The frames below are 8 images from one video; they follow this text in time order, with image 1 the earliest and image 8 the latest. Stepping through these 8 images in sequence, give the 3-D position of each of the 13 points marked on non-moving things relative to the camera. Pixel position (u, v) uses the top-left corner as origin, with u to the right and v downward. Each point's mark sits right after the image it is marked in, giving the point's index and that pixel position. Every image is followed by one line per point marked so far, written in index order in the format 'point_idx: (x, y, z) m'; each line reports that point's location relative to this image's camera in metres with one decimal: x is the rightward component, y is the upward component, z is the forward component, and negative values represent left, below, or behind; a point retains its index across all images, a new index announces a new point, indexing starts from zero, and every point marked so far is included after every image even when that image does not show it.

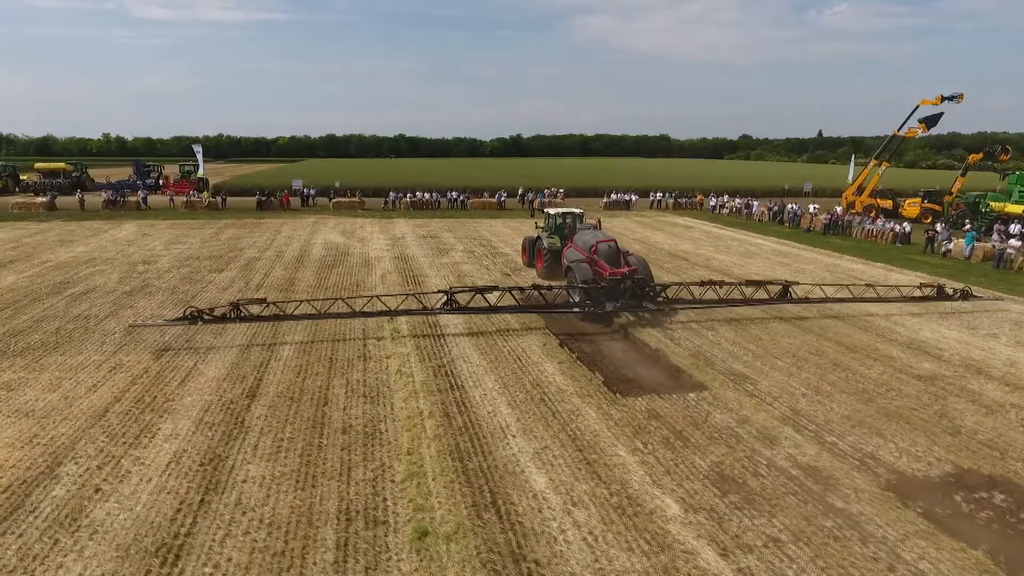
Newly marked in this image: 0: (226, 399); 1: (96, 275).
0: (-3.7, -1.5, +8.2) m
1: (-9.8, +0.3, +14.9) m
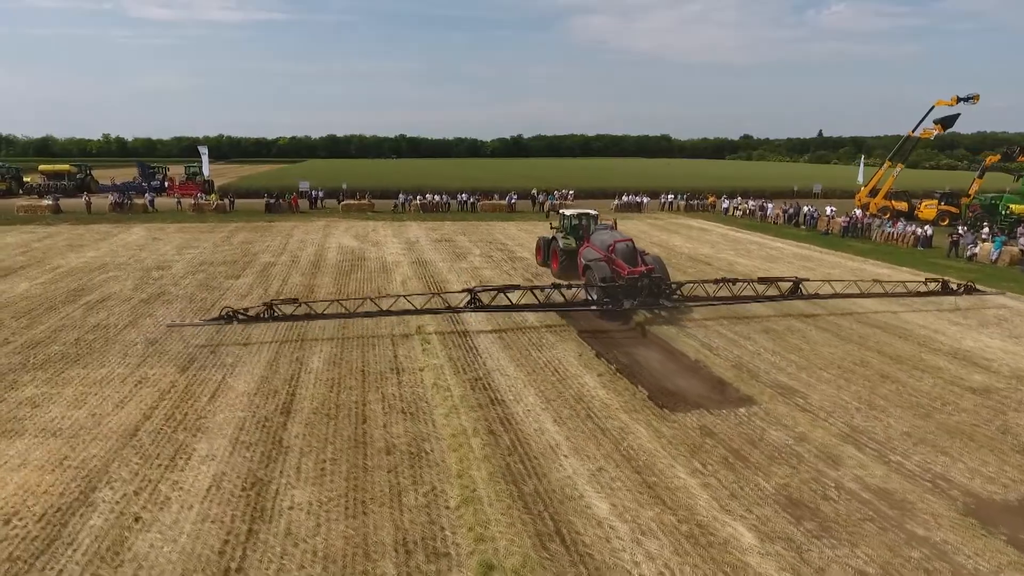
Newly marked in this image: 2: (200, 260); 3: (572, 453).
0: (-3.2, -1.6, +7.9) m
1: (-9.3, +0.1, +14.5) m
2: (-8.5, +0.7, +17.2) m
3: (+0.7, -1.9, +7.1) m
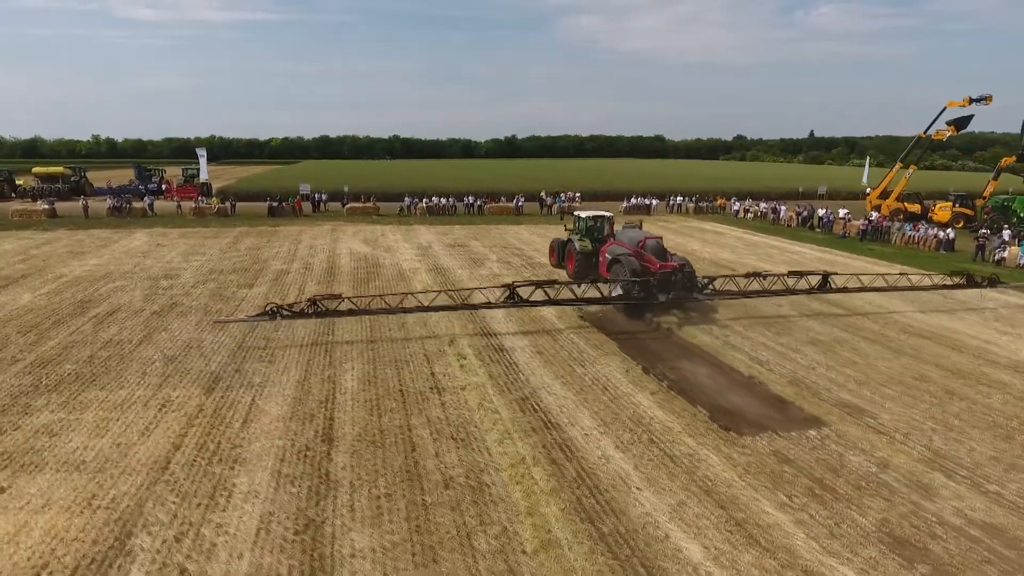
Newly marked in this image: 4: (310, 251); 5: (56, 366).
0: (-2.5, -1.8, +7.3) m
1: (-8.7, -0.1, +13.8) m
2: (-8.0, +0.5, +16.5) m
3: (+1.4, -2.1, +6.6) m
4: (-6.3, +1.1, +19.4) m
5: (-6.8, -1.2, +9.4) m
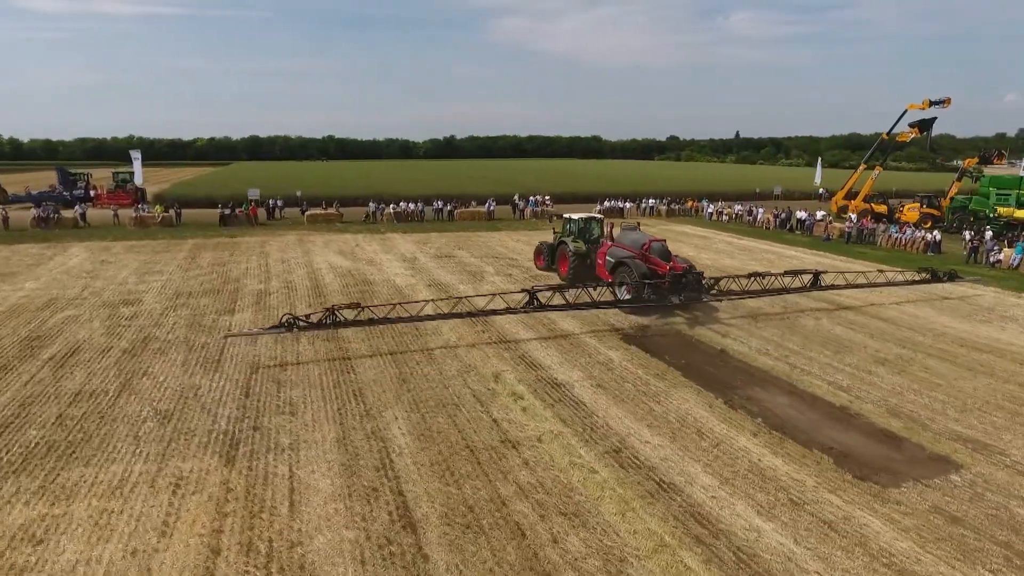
0: (-1.2, -2.2, +5.7) m
1: (-8.1, -0.7, +11.6) m
2: (-7.7, -0.1, +14.4) m
3: (+2.7, -2.4, +5.4) m
4: (-6.3, +0.6, +17.3) m
5: (-5.8, -1.7, +7.4) m
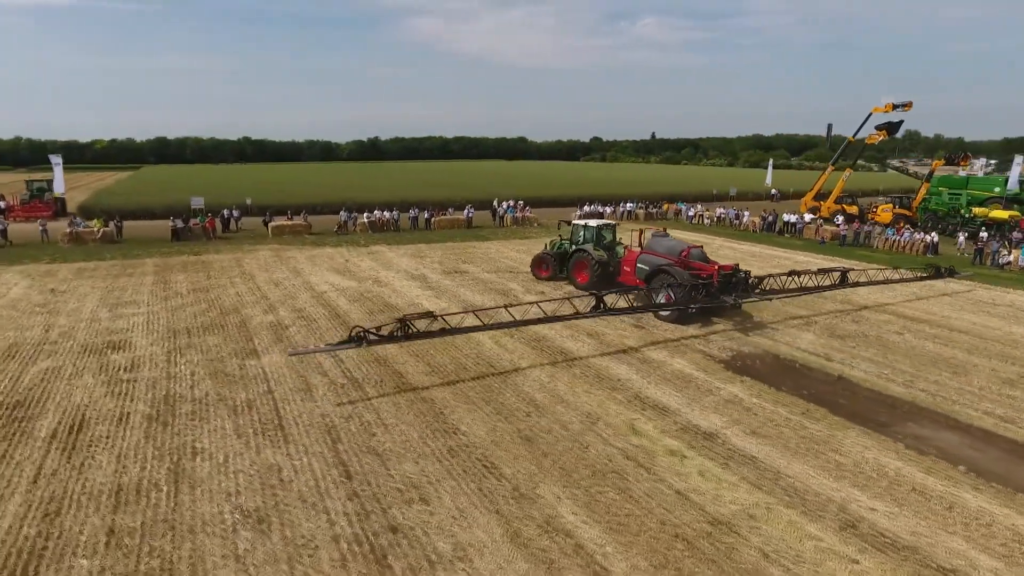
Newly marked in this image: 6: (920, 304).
0: (+1.1, -2.7, +4.1) m
1: (-6.6, -1.4, +9.0) m
2: (-6.5, -0.7, +11.9) m
3: (+5.0, -2.7, +4.3) m
4: (-5.6, 0.0, +15.0) m
5: (-3.7, -2.3, +5.2) m
6: (+9.8, -0.3, +15.0) m
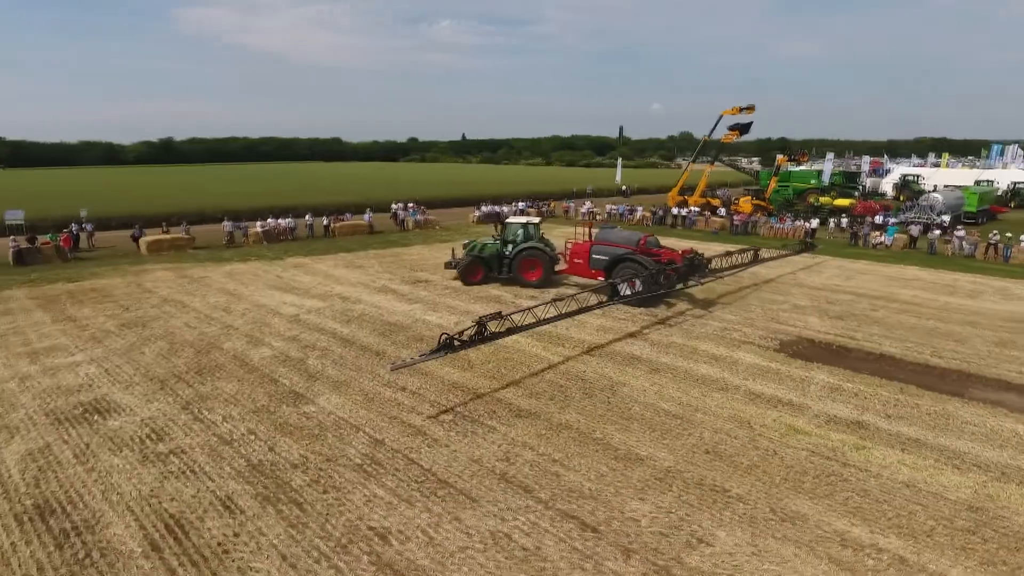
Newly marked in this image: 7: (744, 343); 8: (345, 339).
0: (+4.2, -2.6, +4.0) m
1: (-4.6, -1.9, +6.5) m
2: (-5.4, -1.3, +9.2) m
3: (+7.9, -2.4, +5.3) m
4: (-5.4, -0.6, +12.5) m
5: (-0.7, -2.6, +3.6) m
6: (+9.3, +0.2, +17.0) m
7: (+4.2, -1.0, +11.3) m
8: (-3.0, -0.9, +11.2) m
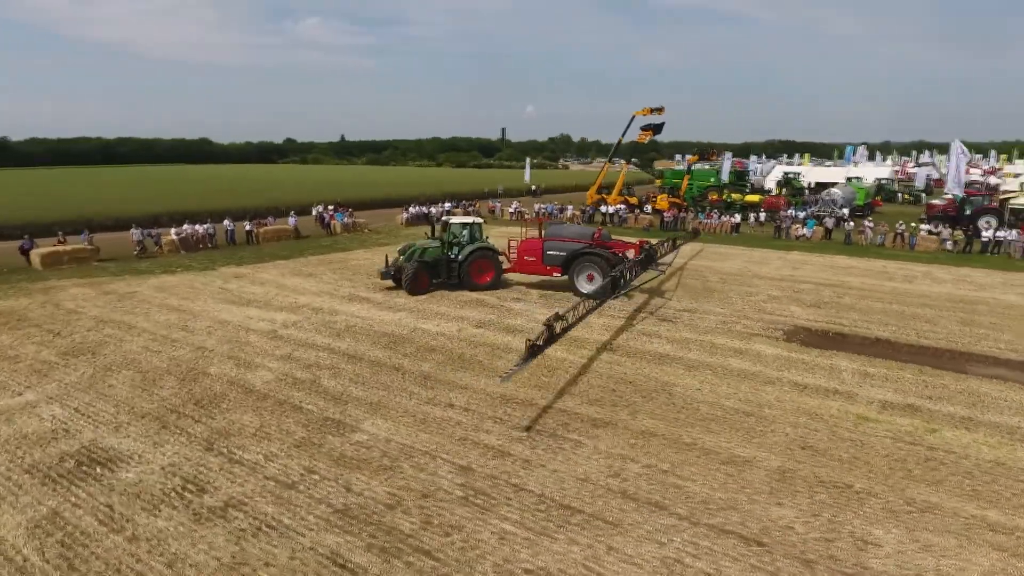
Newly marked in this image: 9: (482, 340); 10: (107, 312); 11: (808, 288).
0: (+5.8, -2.4, +4.2) m
1: (-3.3, -2.1, +5.1) m
2: (-4.7, -1.5, +7.6) m
3: (+9.2, -2.1, +6.2) m
4: (-5.3, -0.8, +10.8) m
5: (+1.1, -2.6, +3.0) m
6: (+8.3, +0.5, +17.9) m
7: (+4.4, -0.9, +11.4) m
8: (-2.7, -1.1, +10.0) m
9: (-0.5, -0.9, +10.8) m
10: (-8.0, -0.5, +12.3) m
11: (+7.3, 0.0, +15.4) m
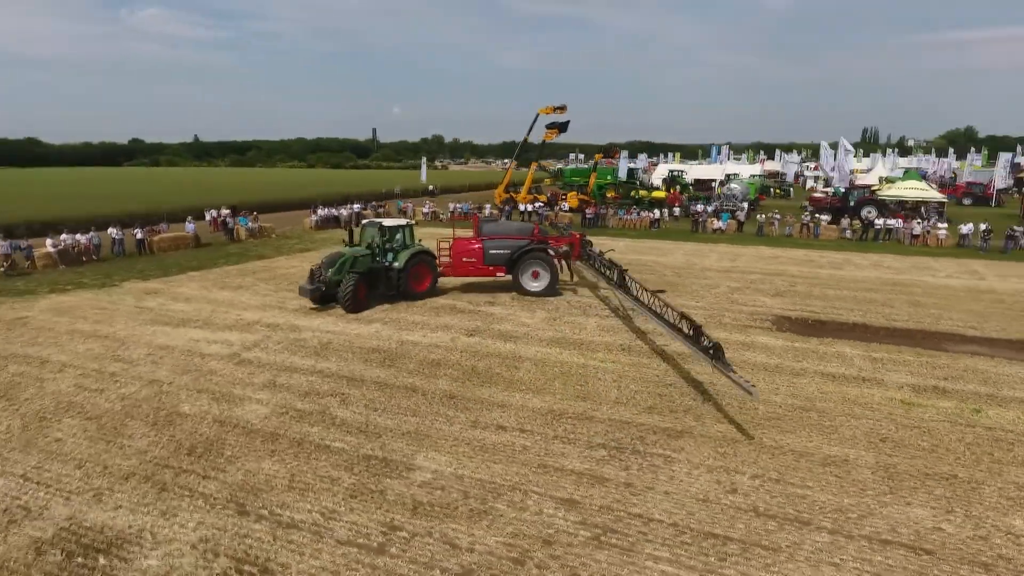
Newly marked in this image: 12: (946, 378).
0: (+7.2, -2.2, +4.6) m
1: (-2.0, -2.2, +3.7) m
2: (-3.8, -1.8, +5.8) m
3: (+10.0, -1.7, +7.3) m
4: (-5.1, -1.1, +8.9) m
5: (+2.7, -2.5, +2.5) m
6: (+6.7, +0.8, +18.5) m
7: (+4.2, -0.7, +11.4) m
8: (-2.4, -1.2, +8.6) m
9: (-0.4, -1.0, +9.8) m
10: (-8.1, -0.9, +9.8) m
11: (+6.2, +0.2, +15.9) m
12: (+6.1, -1.3, +8.9) m
